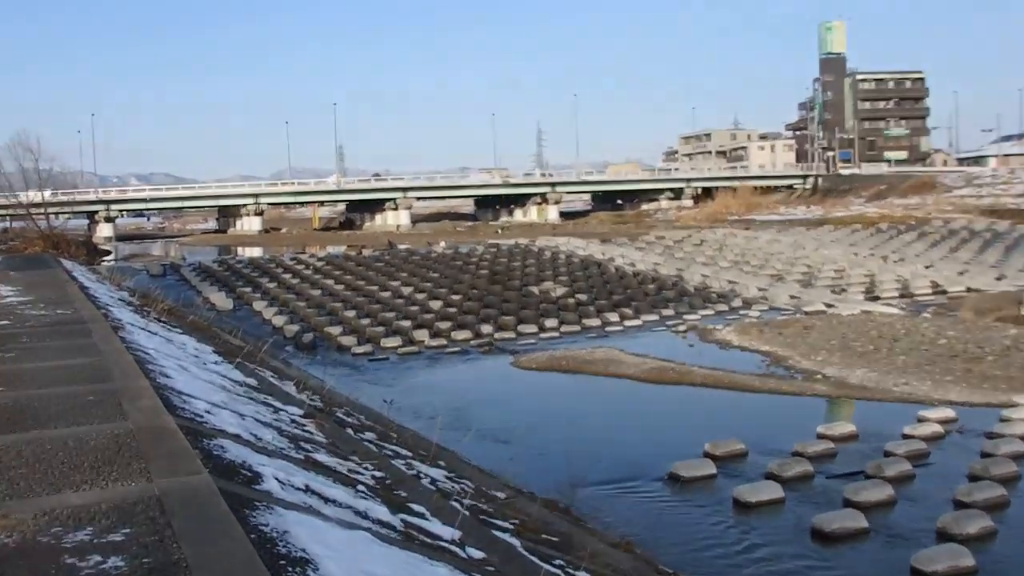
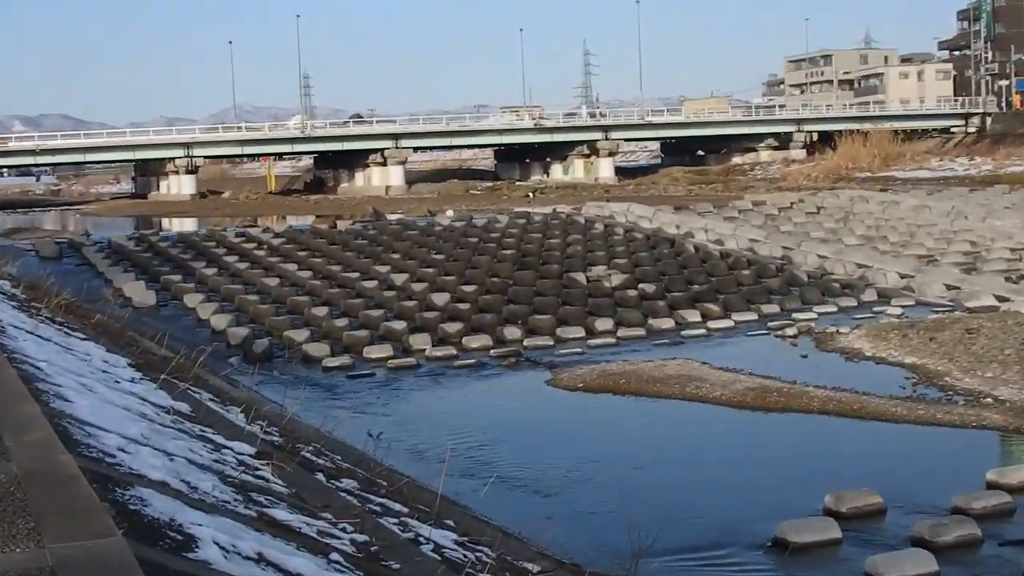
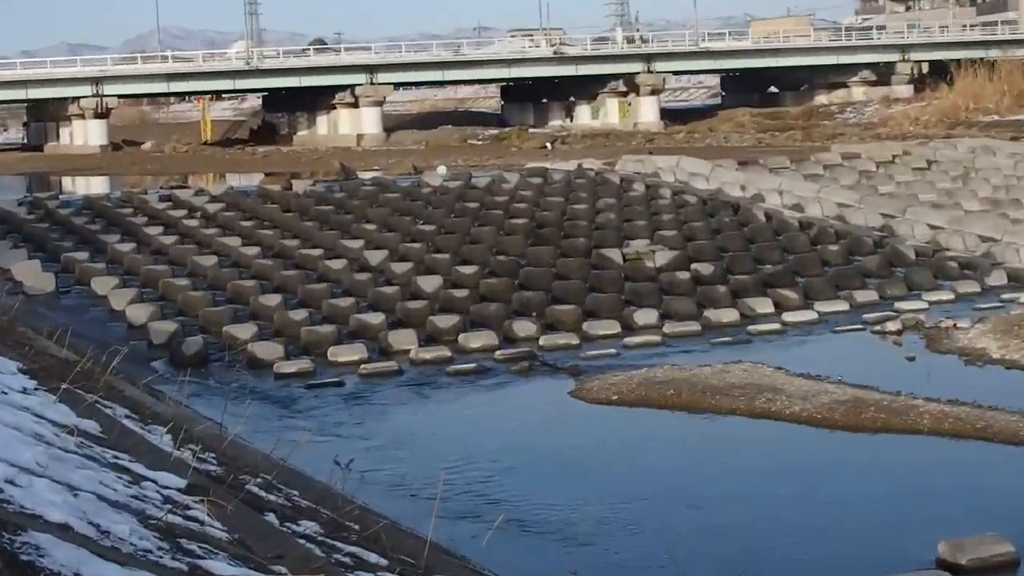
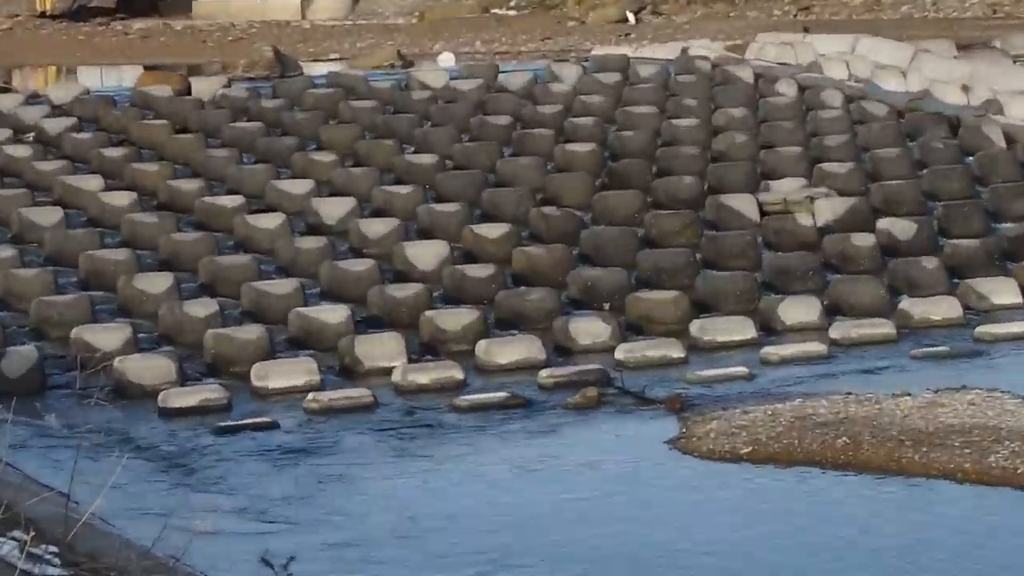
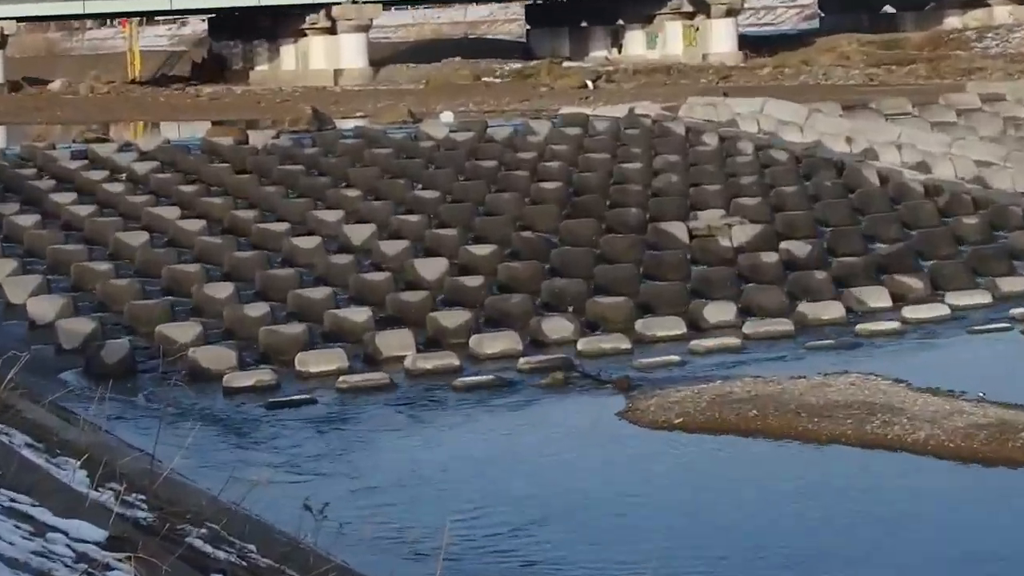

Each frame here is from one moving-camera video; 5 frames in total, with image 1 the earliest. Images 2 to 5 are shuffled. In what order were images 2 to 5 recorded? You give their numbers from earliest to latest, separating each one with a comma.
2, 3, 5, 4
